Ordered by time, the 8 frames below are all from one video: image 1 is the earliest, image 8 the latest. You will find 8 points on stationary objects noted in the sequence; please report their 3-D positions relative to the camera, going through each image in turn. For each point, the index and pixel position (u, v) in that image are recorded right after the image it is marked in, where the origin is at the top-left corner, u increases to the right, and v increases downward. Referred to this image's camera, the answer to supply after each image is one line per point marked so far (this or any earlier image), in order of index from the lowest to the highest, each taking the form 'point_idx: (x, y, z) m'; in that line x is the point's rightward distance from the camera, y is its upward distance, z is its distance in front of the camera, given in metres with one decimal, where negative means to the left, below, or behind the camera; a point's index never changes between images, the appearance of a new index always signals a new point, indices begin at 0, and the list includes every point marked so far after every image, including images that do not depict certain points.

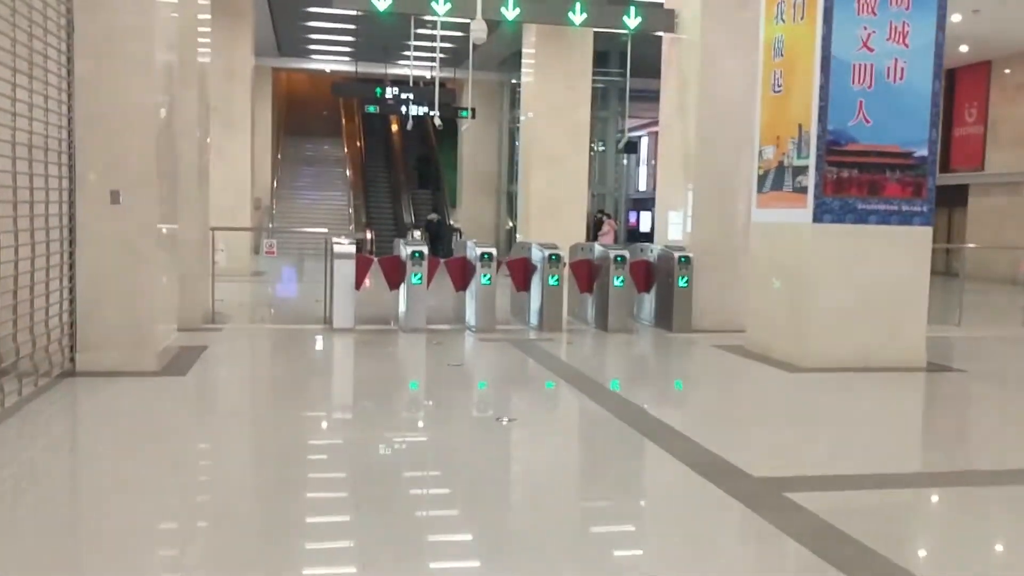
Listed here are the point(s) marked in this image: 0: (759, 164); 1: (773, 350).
0: (+2.1, +1.1, +7.4) m
1: (+2.2, -0.5, +7.3) m
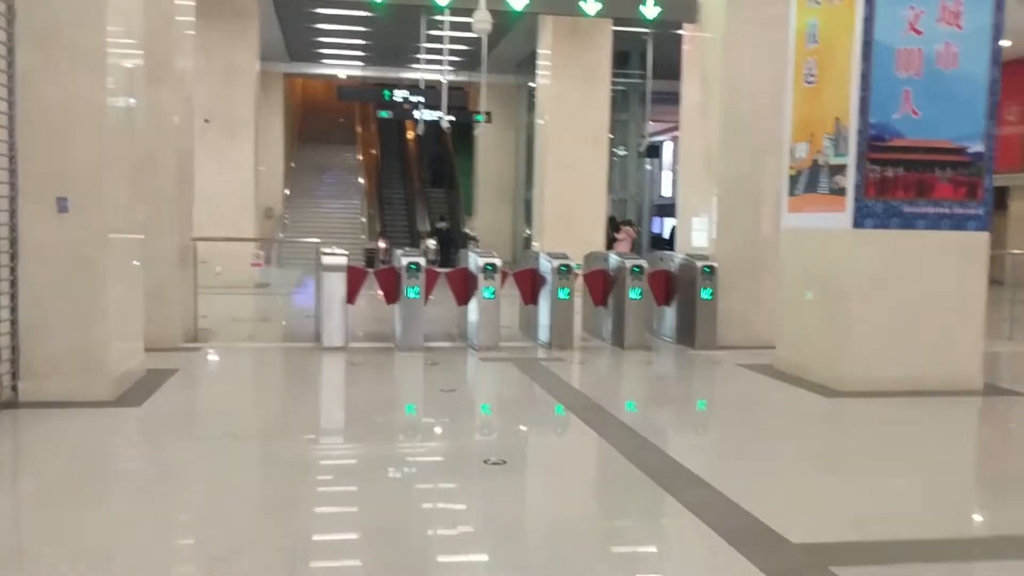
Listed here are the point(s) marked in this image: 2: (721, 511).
0: (+2.2, +1.0, +6.7) m
1: (+2.3, -0.6, +6.6) m
2: (+1.0, -1.0, +3.9) m
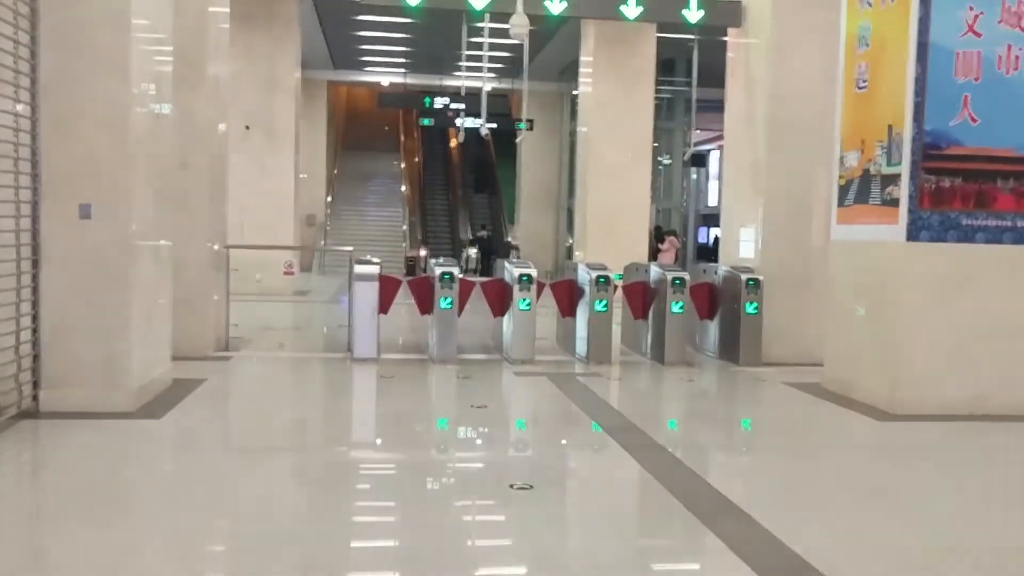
0: (+2.4, +0.9, +6.4) m
1: (+2.5, -0.7, +6.2) m
2: (+1.1, -1.1, +3.7) m
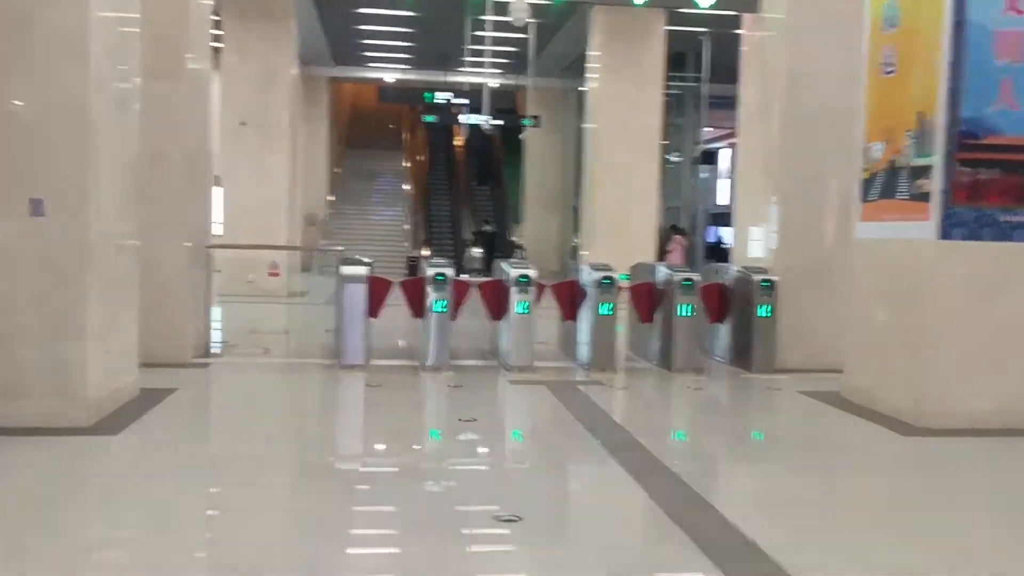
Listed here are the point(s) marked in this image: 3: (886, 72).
0: (+2.4, +0.8, +5.9) m
1: (+2.5, -0.7, +5.8) m
2: (+1.0, -1.1, +3.2) m
3: (+2.5, +1.4, +5.6) m
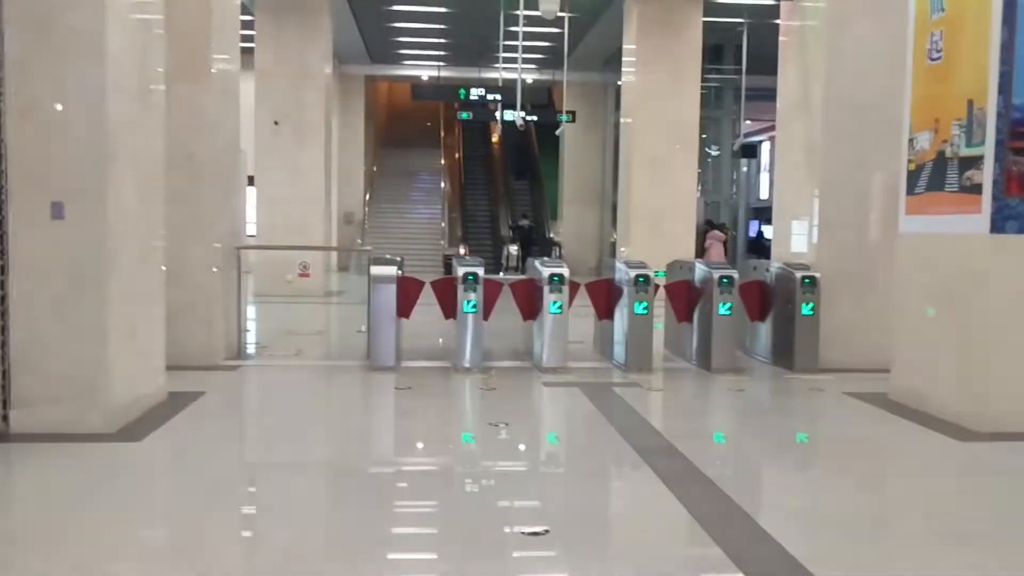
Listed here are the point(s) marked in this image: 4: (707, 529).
0: (+2.6, +0.9, +5.6) m
1: (+2.7, -0.7, +5.5) m
2: (+1.1, -1.1, +3.1) m
3: (+2.6, +1.4, +5.4) m
4: (+0.8, -1.0, +3.7) m
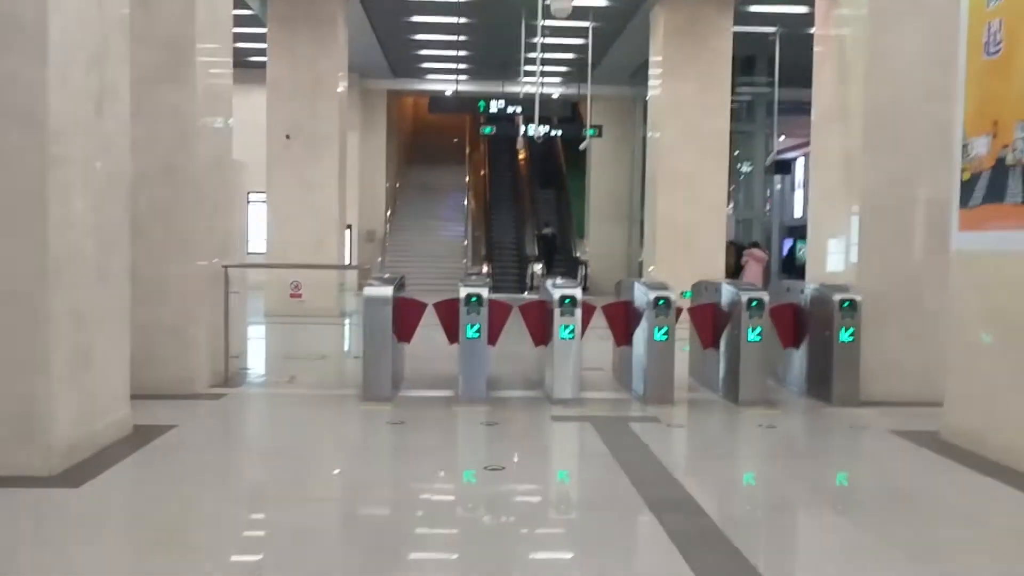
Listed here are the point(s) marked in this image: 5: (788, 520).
0: (+2.7, +0.7, +5.0) m
1: (+2.7, -0.9, +4.9) m
2: (+1.0, -1.2, +2.5) m
3: (+2.7, +1.3, +4.8) m
4: (+0.8, -1.1, +3.1) m
5: (+1.3, -1.1, +4.0) m
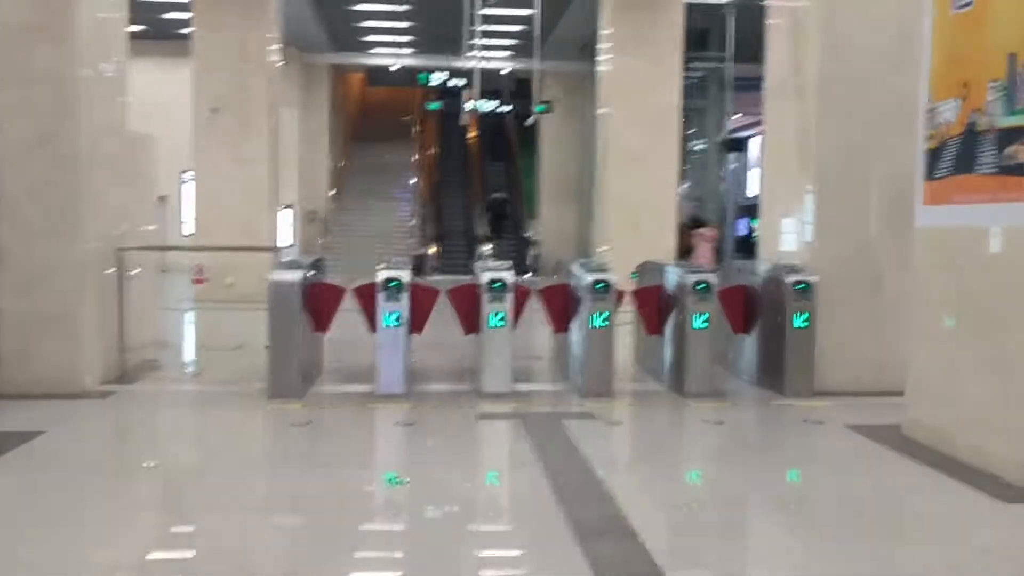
0: (+2.2, +0.8, +4.6) m
1: (+2.3, -0.8, +4.4) m
2: (+0.7, -1.2, +2.0) m
3: (+2.2, +1.4, +4.3) m
4: (+0.5, -1.1, +2.6) m
5: (+0.9, -1.0, +3.5) m
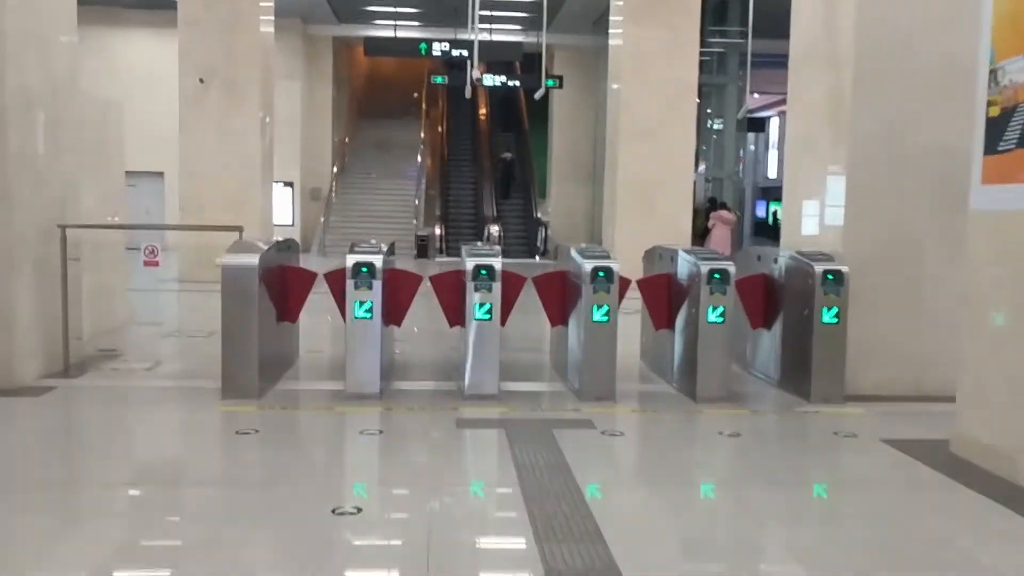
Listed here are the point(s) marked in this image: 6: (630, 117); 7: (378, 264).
0: (+2.2, +0.9, +3.9) m
1: (+2.2, -0.7, +3.8) m
2: (+0.6, -1.2, +1.4) m
3: (+2.2, +1.4, +3.6) m
4: (+0.3, -1.1, +2.0) m
5: (+0.8, -1.0, +2.9) m
6: (+1.5, +2.2, +11.0) m
7: (-0.7, +0.1, +4.9) m
